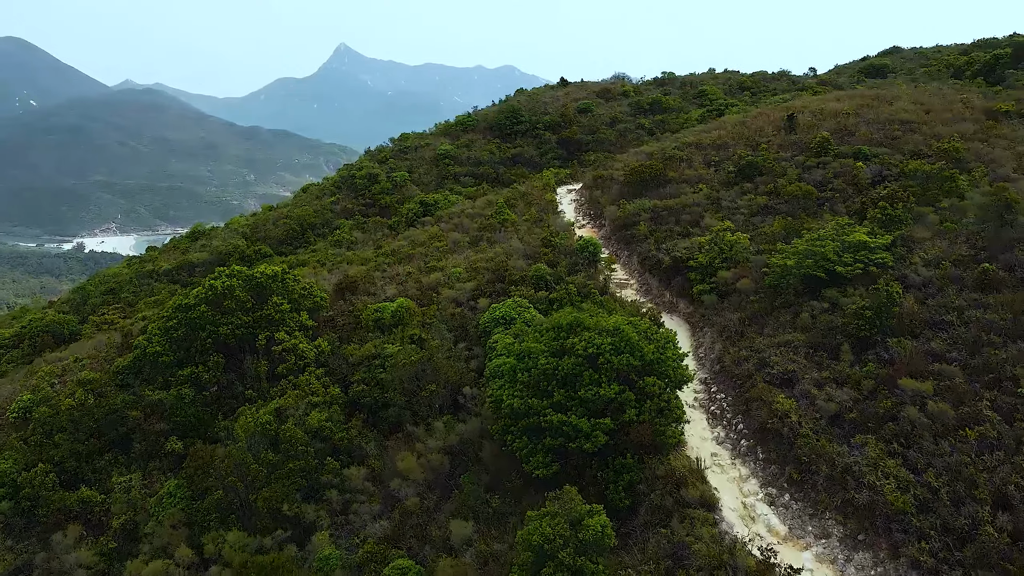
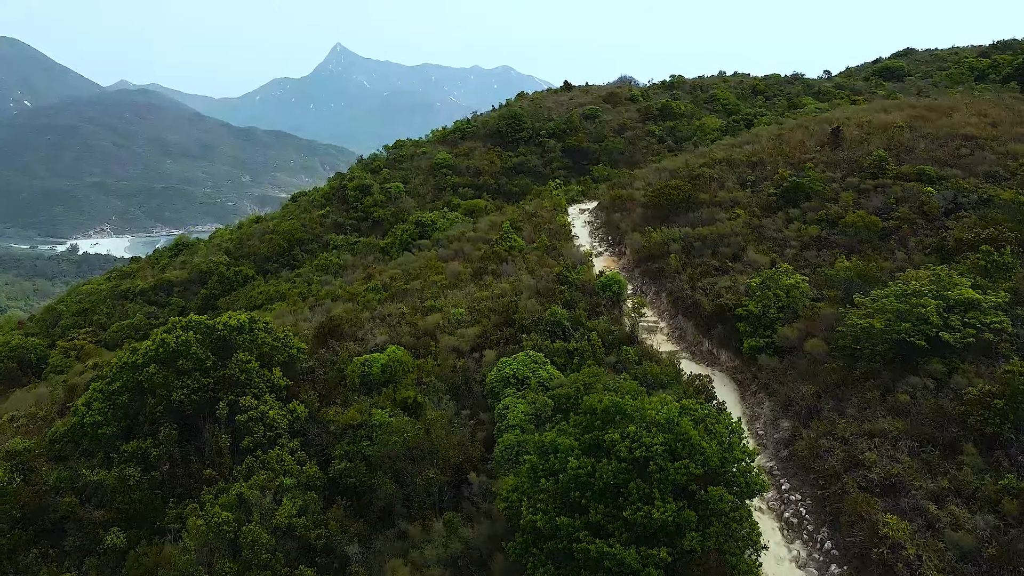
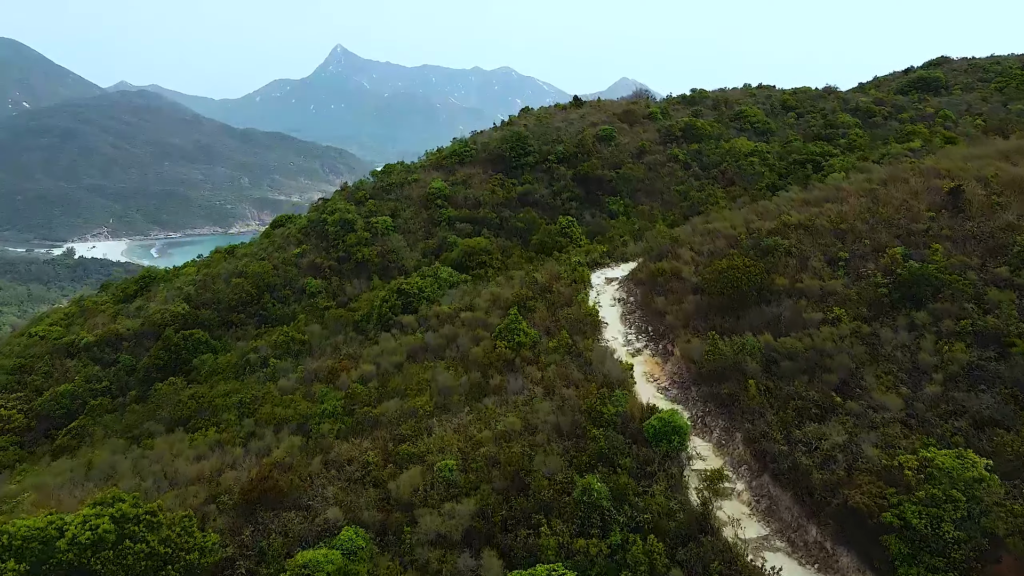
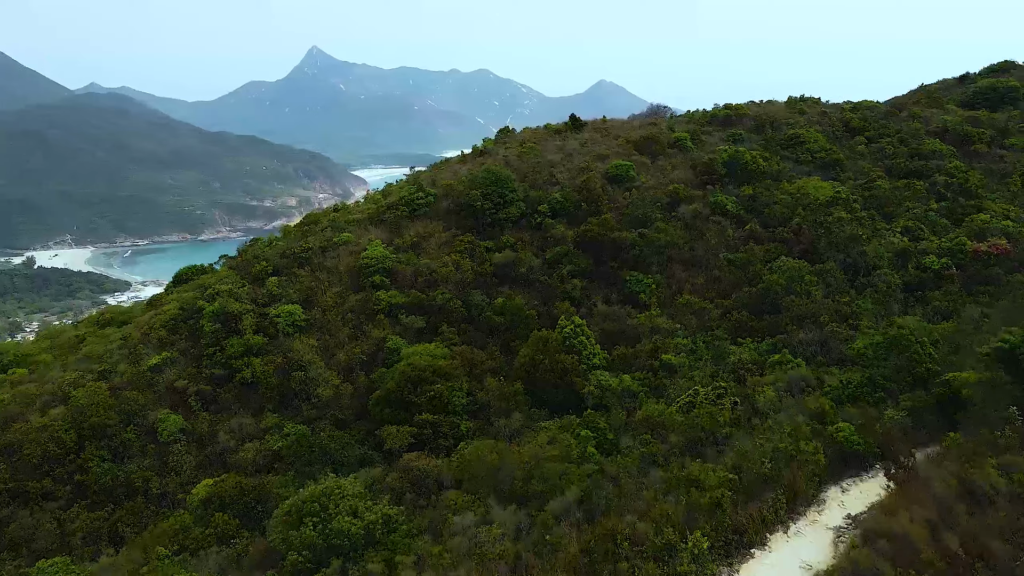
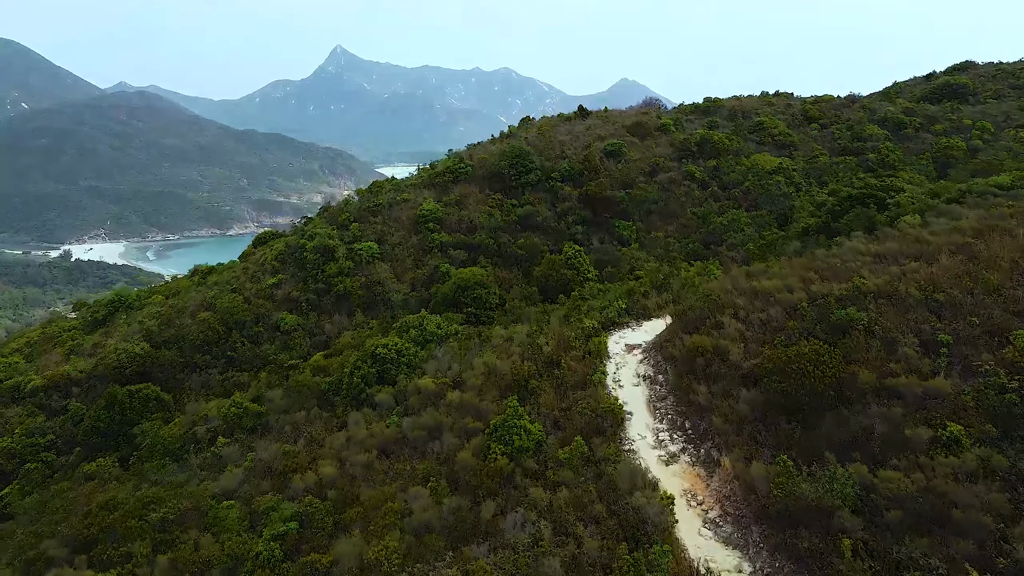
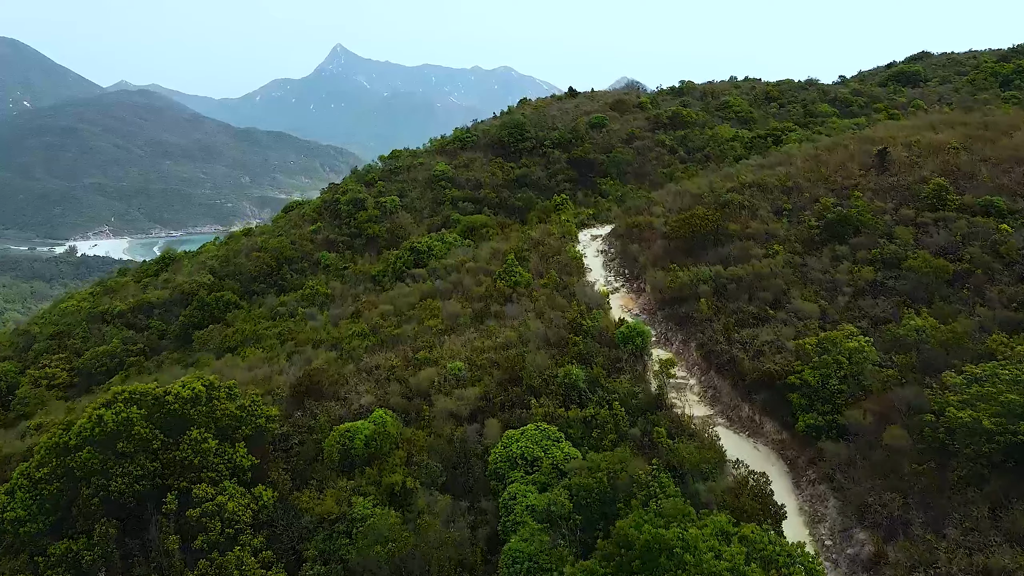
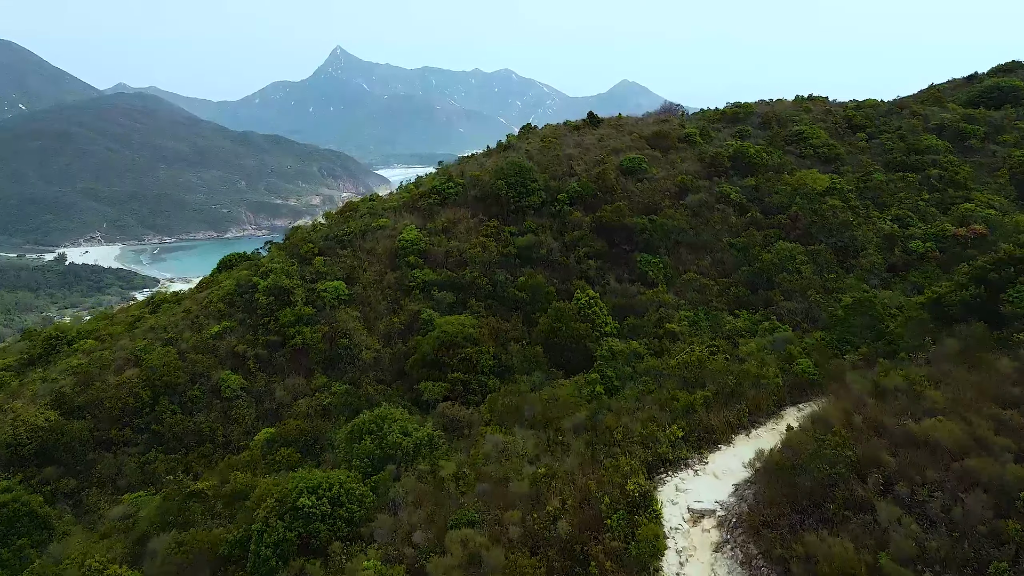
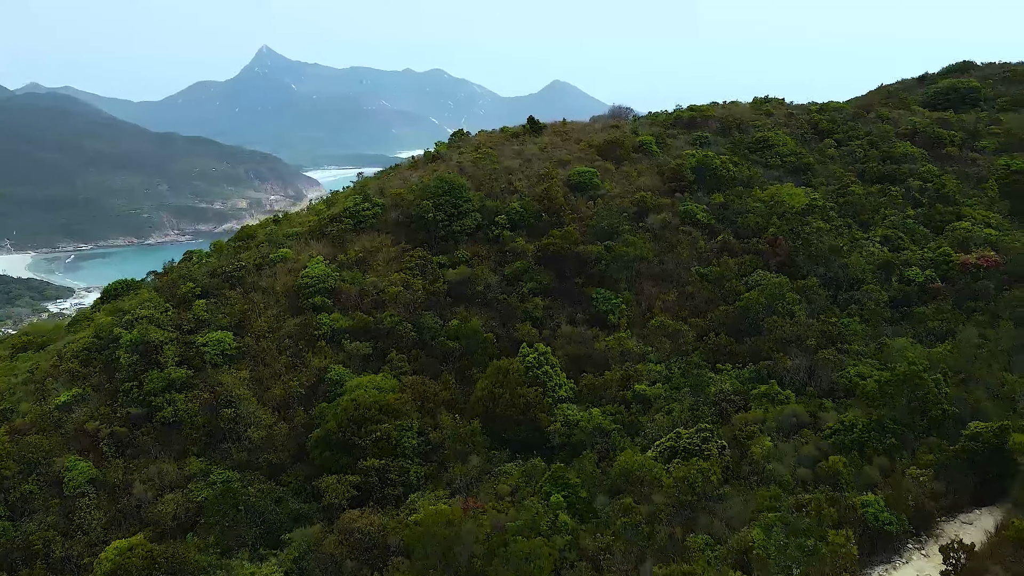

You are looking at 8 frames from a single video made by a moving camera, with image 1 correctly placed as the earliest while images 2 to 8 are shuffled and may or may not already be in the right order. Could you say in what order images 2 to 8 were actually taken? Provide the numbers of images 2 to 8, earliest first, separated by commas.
2, 6, 3, 5, 7, 4, 8
